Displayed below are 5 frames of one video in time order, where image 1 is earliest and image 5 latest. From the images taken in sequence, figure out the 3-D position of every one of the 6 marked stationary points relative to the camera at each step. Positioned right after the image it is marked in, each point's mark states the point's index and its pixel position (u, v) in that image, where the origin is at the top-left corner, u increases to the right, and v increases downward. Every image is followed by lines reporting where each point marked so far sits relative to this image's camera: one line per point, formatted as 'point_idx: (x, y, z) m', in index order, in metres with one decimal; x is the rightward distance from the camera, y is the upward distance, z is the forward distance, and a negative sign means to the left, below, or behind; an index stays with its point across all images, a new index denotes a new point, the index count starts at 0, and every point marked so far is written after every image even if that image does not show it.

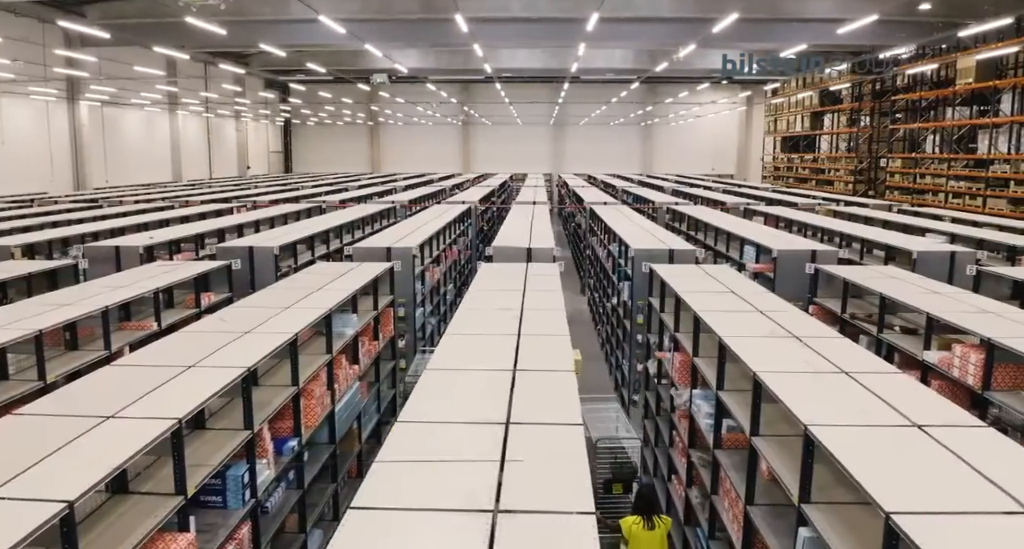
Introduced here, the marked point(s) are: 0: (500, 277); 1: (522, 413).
0: (-0.1, 0.0, +5.5) m
1: (0.0, -0.6, +2.7) m
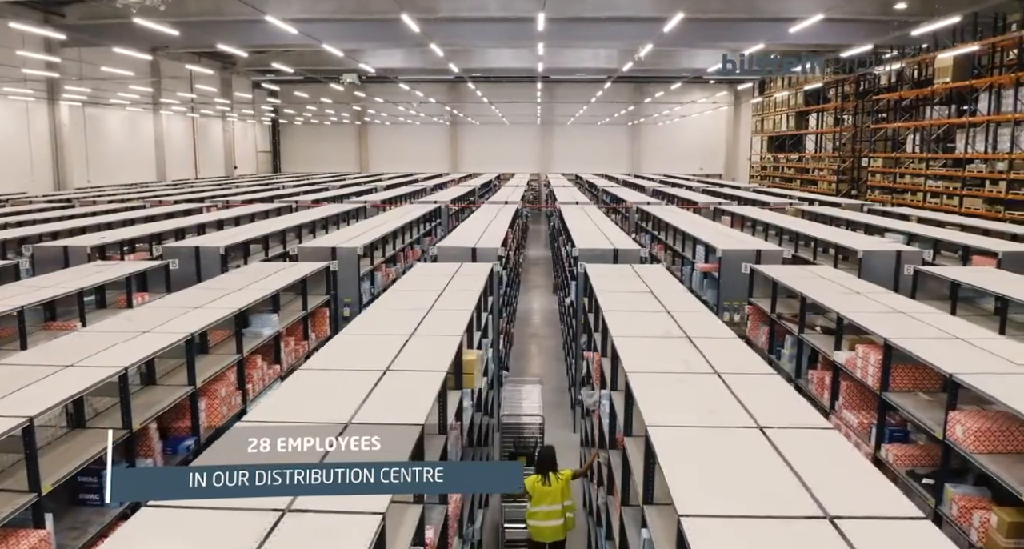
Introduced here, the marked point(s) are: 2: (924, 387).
0: (-0.7, 0.0, +5.5) m
1: (-0.6, -0.6, +2.7) m
2: (+2.4, -0.6, +3.9) m
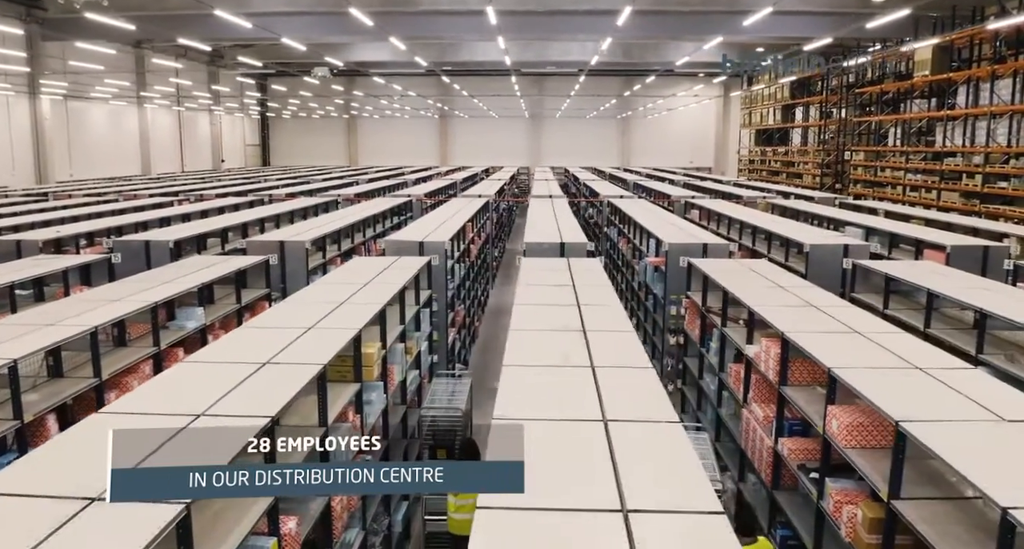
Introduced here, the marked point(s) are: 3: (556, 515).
0: (-1.2, +0.1, +5.6) m
1: (-1.2, -0.5, +2.8) m
2: (+1.8, -0.6, +3.9) m
3: (+0.2, -0.7, +2.0) m
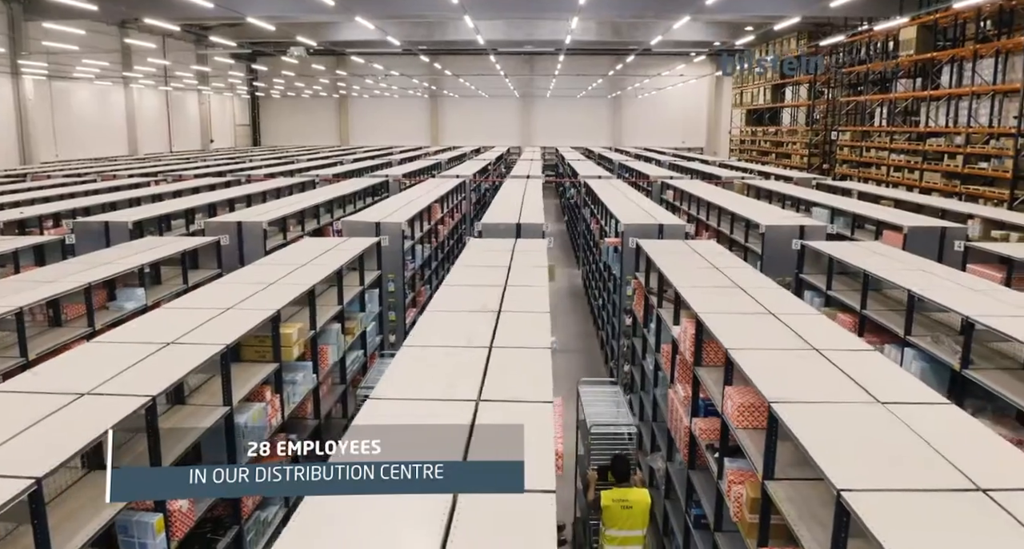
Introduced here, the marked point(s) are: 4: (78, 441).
0: (-1.7, +0.2, +5.6) m
1: (-1.7, -0.5, +2.8) m
2: (+1.3, -0.5, +3.9) m
3: (-0.3, -0.7, +2.0) m
4: (-1.5, -0.6, +2.4) m
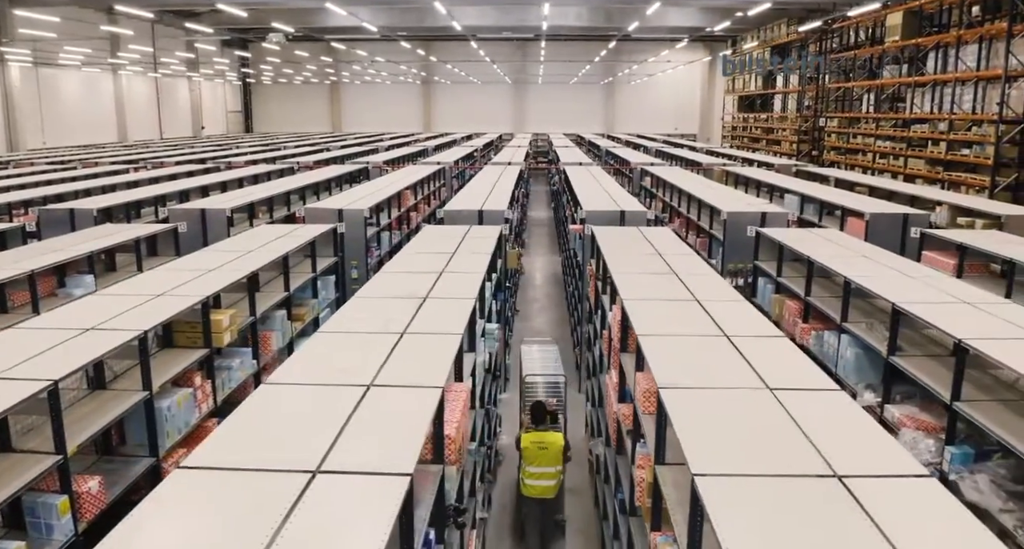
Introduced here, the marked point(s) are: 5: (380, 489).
0: (-2.1, +0.3, +5.6) m
1: (-2.1, -0.4, +2.9) m
2: (+0.9, -0.4, +3.9) m
3: (-0.8, -0.6, +2.1) m
4: (-1.9, -0.5, +2.4) m
5: (-0.4, -0.6, +2.0) m
